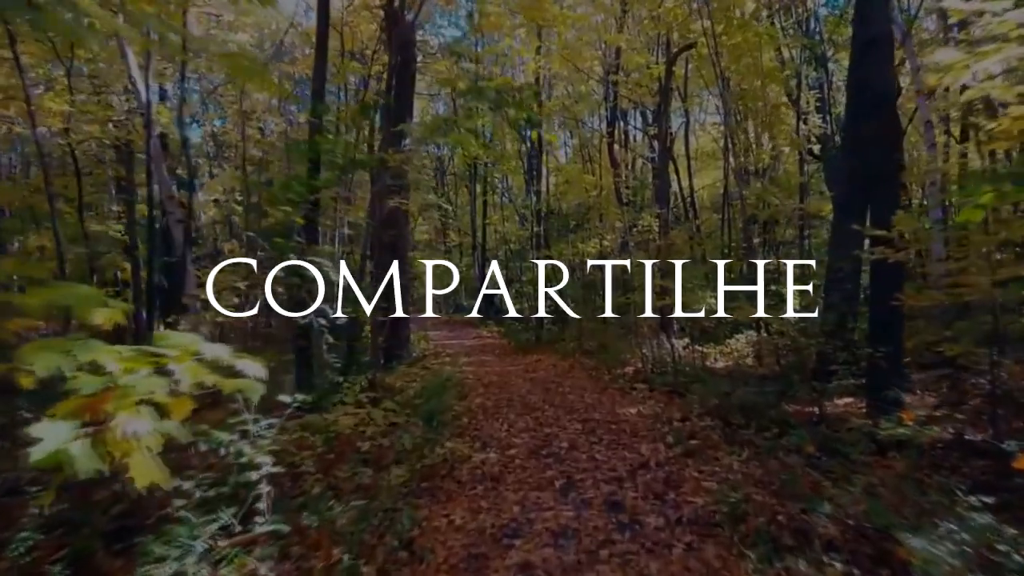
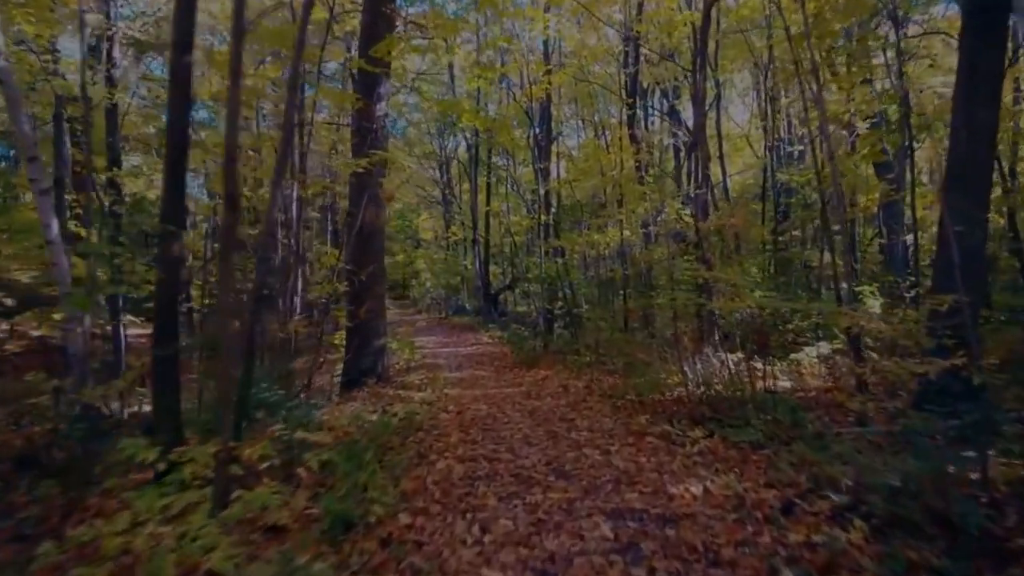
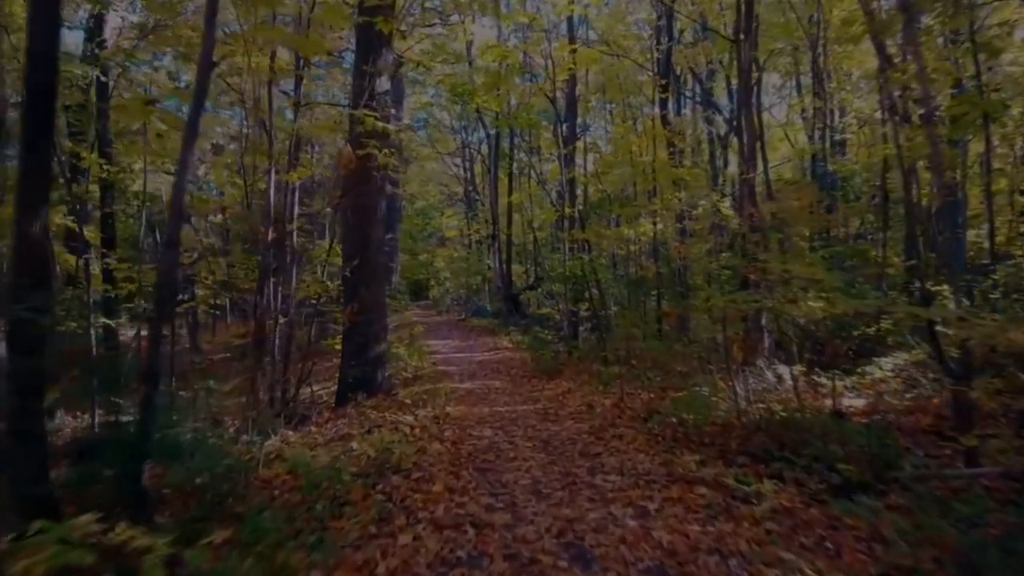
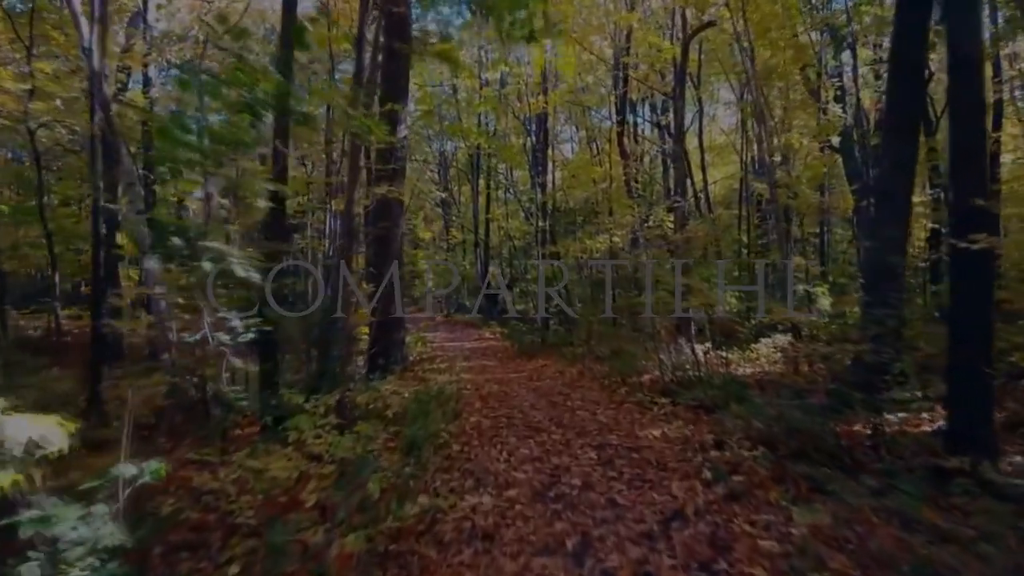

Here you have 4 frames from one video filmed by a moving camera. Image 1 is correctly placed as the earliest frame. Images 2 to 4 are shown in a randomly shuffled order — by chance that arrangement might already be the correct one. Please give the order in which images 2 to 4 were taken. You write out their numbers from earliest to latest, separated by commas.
4, 2, 3
